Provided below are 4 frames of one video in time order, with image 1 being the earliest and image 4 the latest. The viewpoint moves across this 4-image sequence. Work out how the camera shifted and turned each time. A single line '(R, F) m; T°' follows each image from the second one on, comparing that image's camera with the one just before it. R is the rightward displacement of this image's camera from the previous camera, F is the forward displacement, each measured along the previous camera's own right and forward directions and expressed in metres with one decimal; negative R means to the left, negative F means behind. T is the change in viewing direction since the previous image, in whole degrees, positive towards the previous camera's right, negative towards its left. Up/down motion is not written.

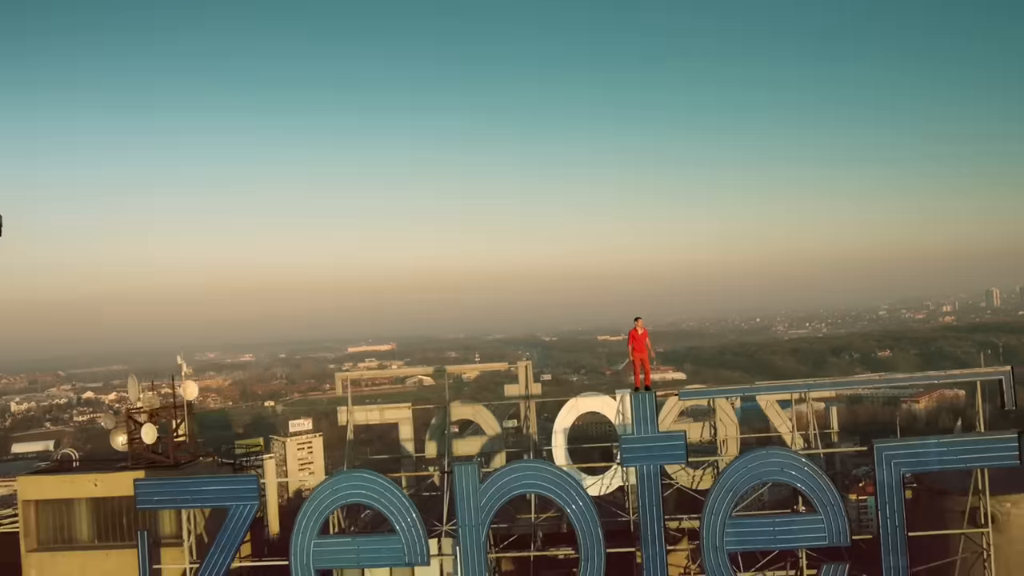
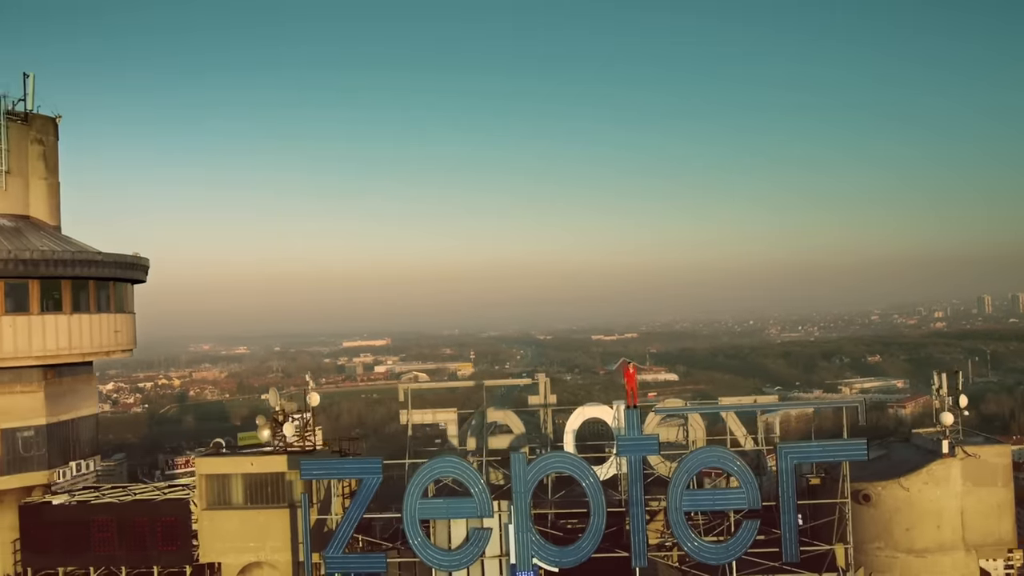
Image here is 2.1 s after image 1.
(-0.8, -5.5) m; 0°
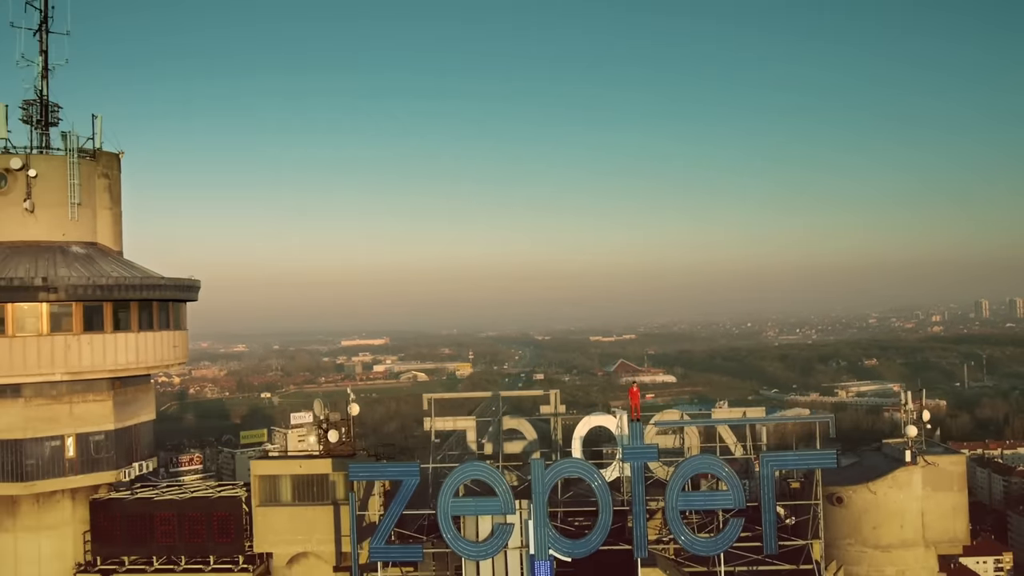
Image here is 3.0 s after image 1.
(-0.5, -2.5) m; 0°
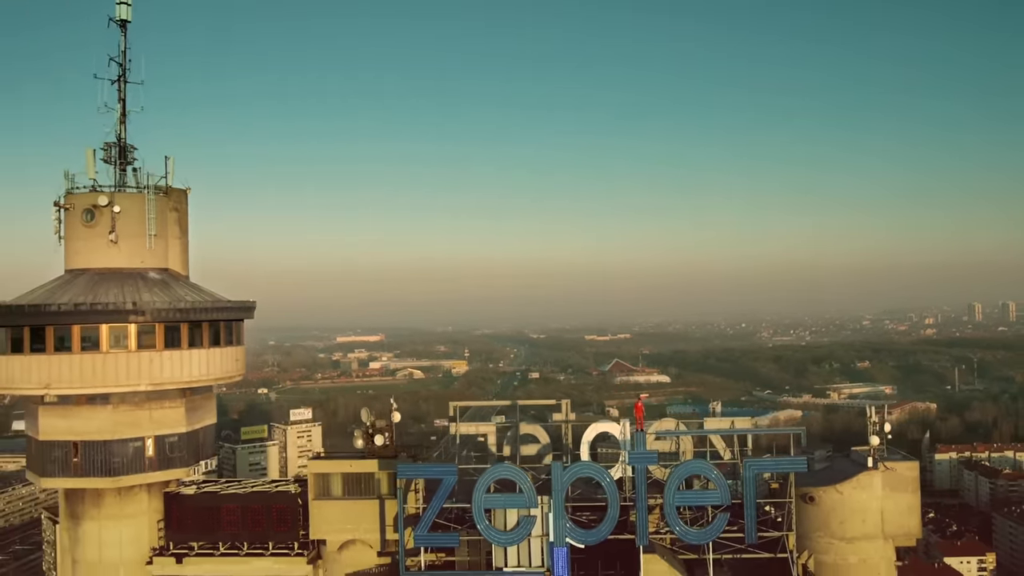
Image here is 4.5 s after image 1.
(-0.8, -3.4) m; 0°
